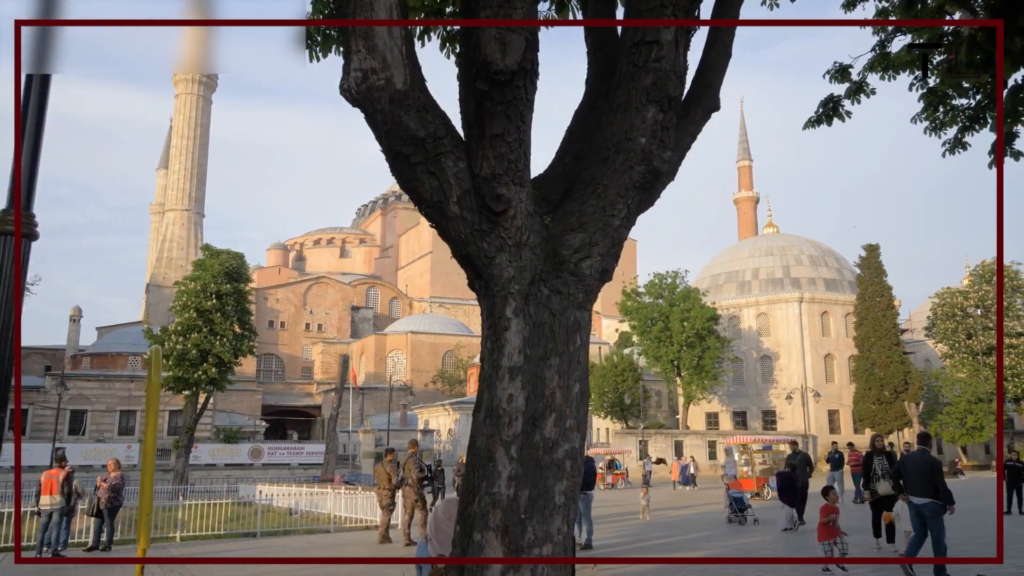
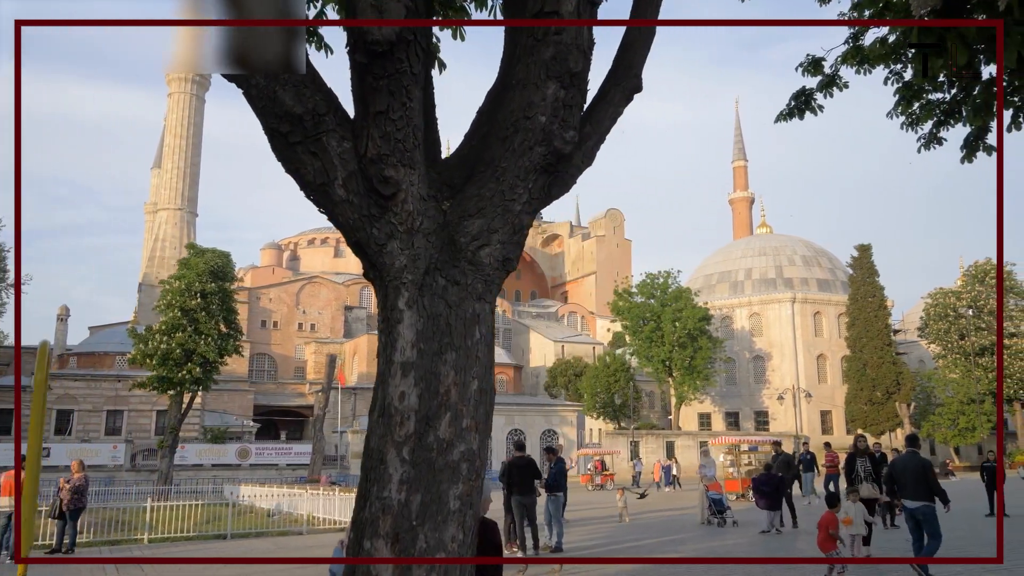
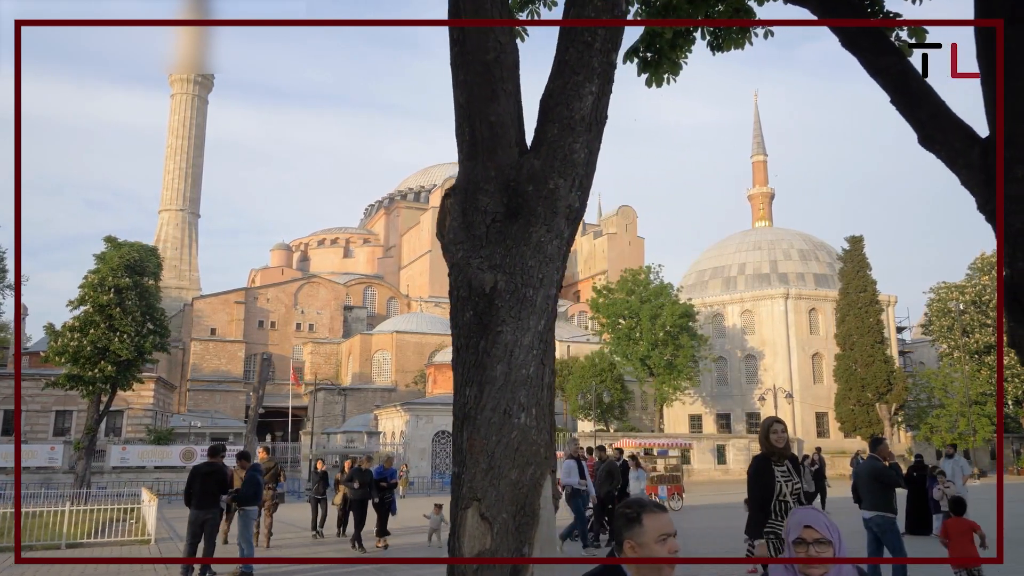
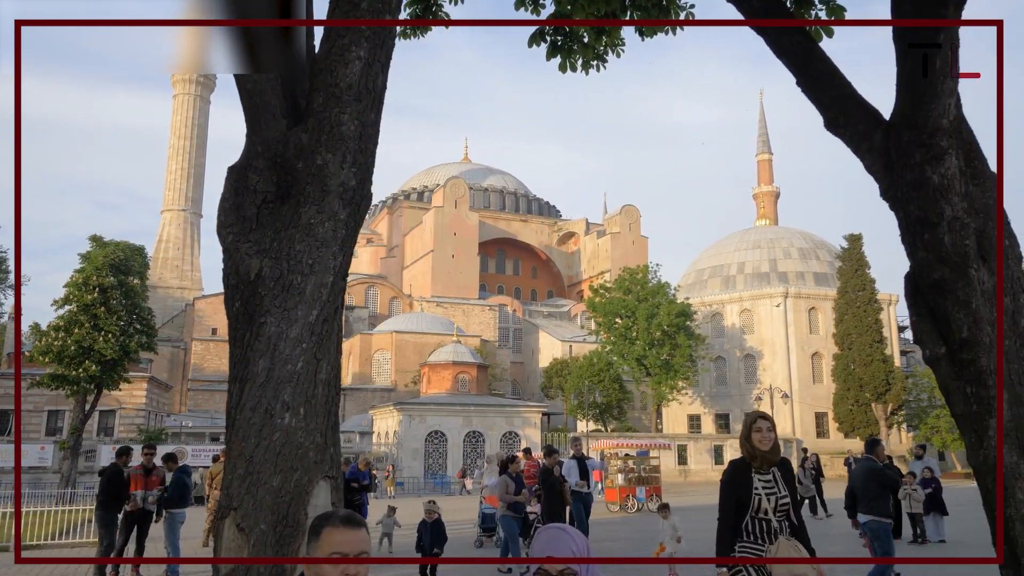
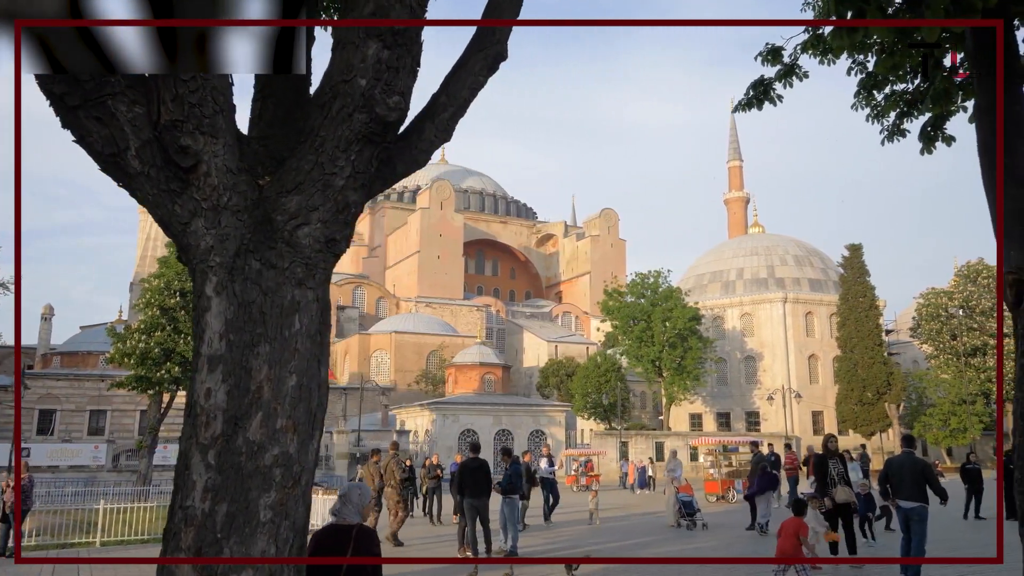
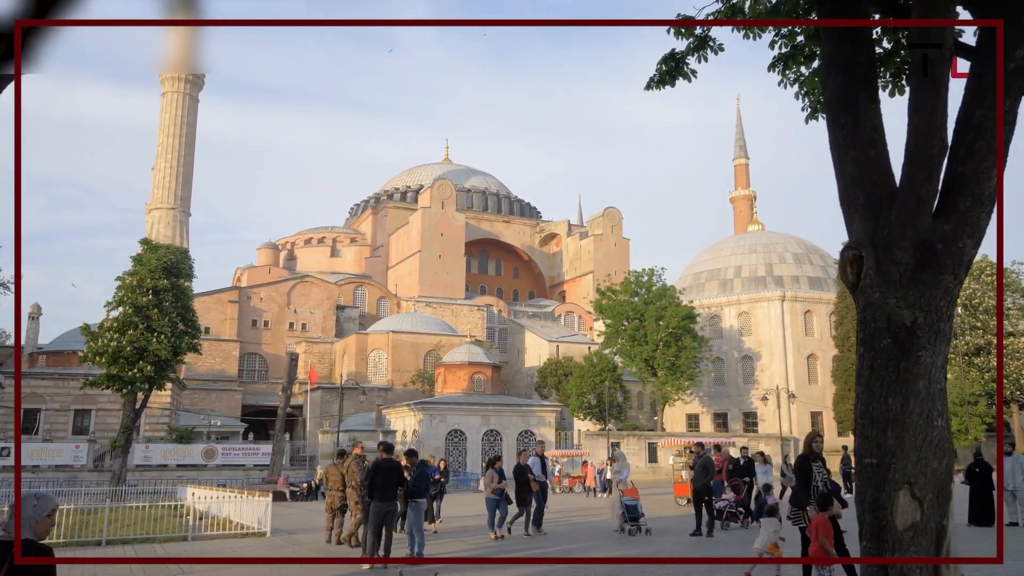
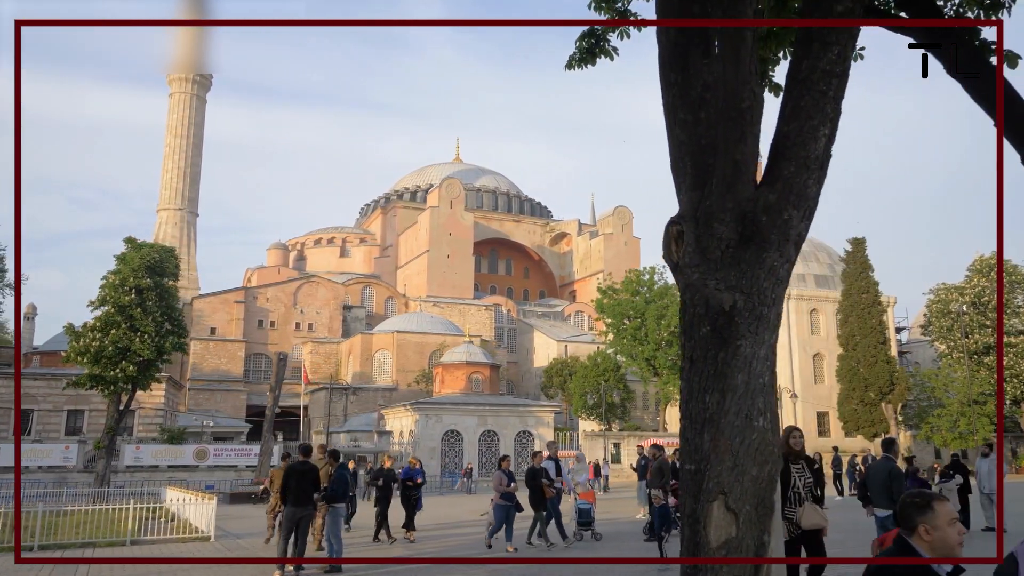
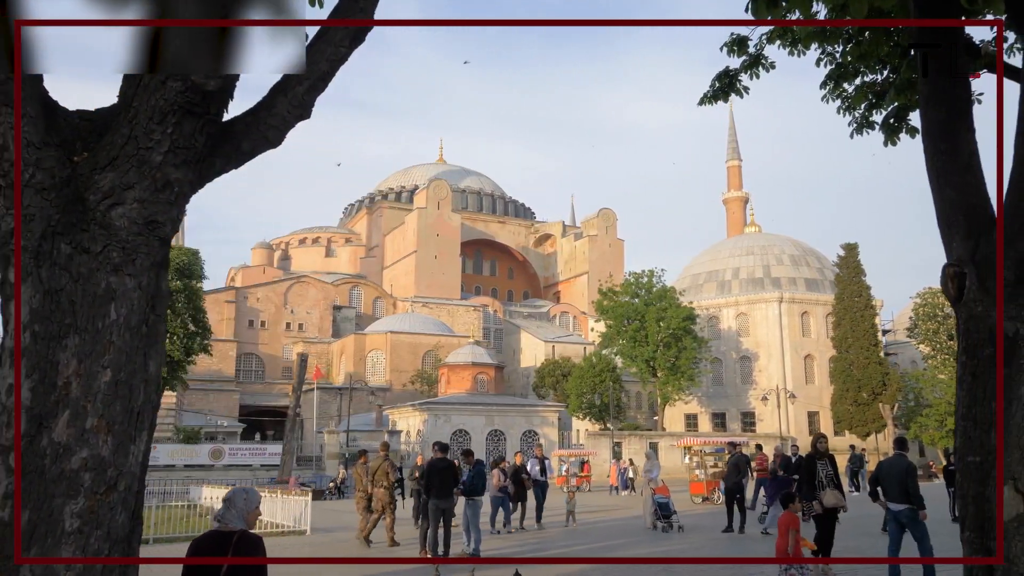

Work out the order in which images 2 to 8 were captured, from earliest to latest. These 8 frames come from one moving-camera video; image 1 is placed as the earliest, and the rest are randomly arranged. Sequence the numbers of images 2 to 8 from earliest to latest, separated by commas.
2, 5, 8, 6, 7, 3, 4
